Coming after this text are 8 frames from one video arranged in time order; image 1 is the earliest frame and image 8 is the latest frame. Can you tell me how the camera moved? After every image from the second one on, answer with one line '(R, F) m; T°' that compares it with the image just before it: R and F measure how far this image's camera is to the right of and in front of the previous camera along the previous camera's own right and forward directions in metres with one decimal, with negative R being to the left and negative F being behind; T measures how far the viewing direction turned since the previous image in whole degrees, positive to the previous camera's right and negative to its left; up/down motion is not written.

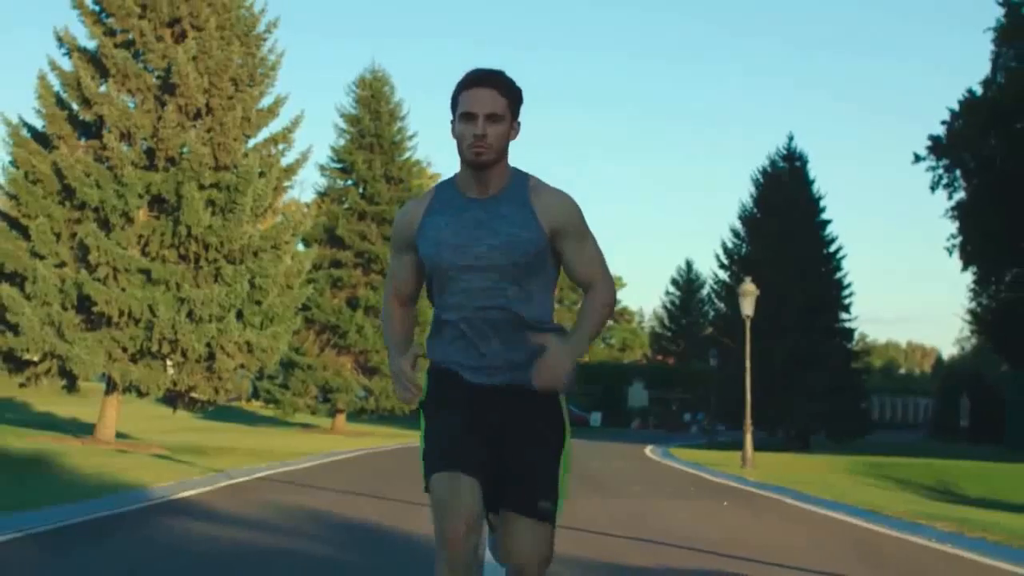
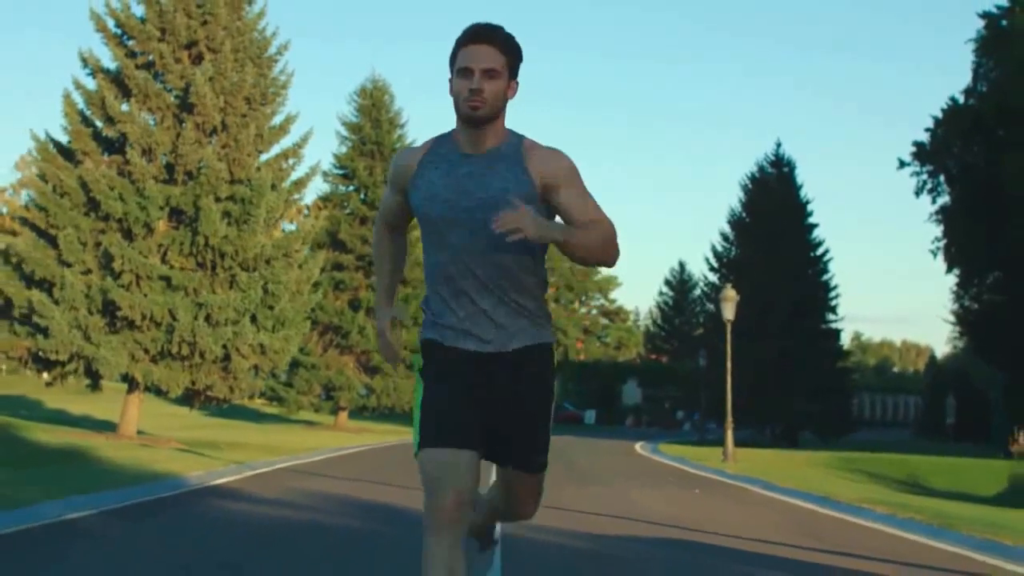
(0.0, -2.0) m; 0°
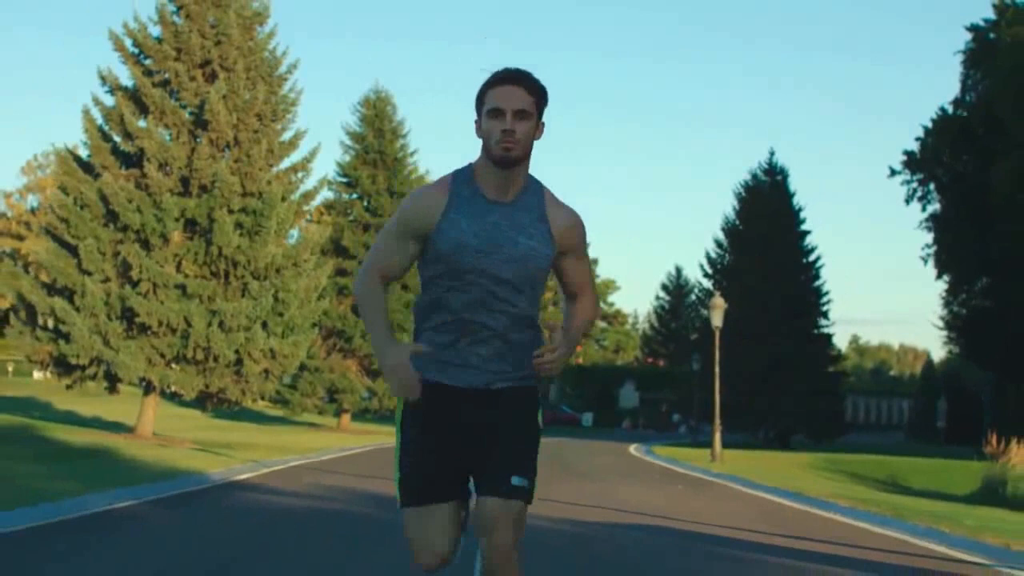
(0.0, -1.6) m; 0°
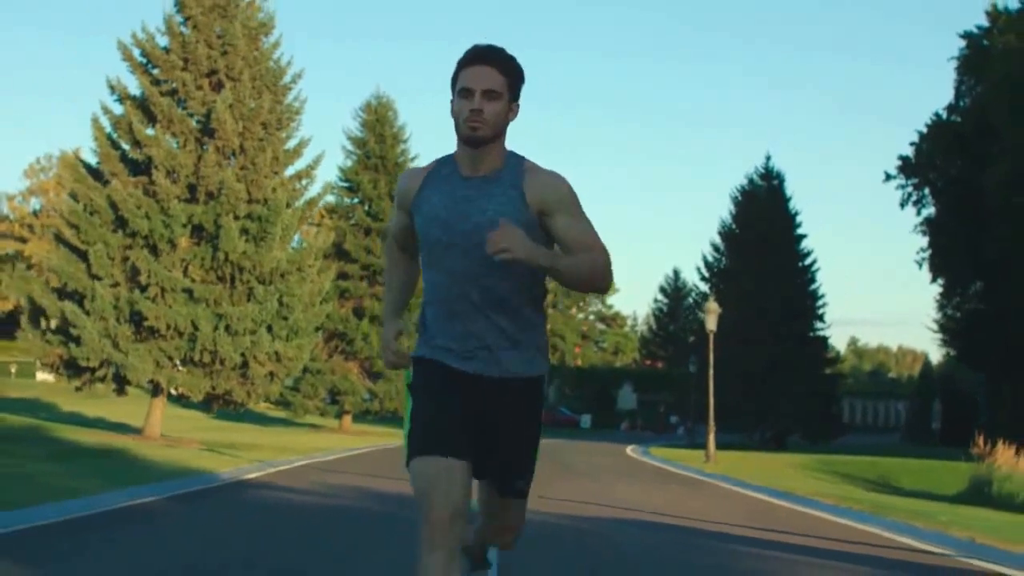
(0.0, -0.8) m; 0°
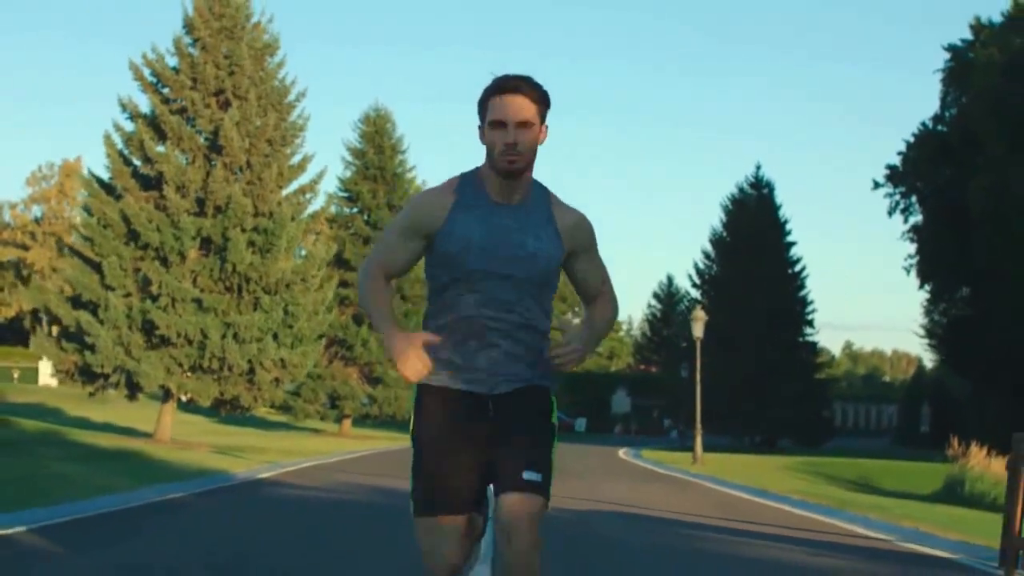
(0.0, -1.5) m; 0°
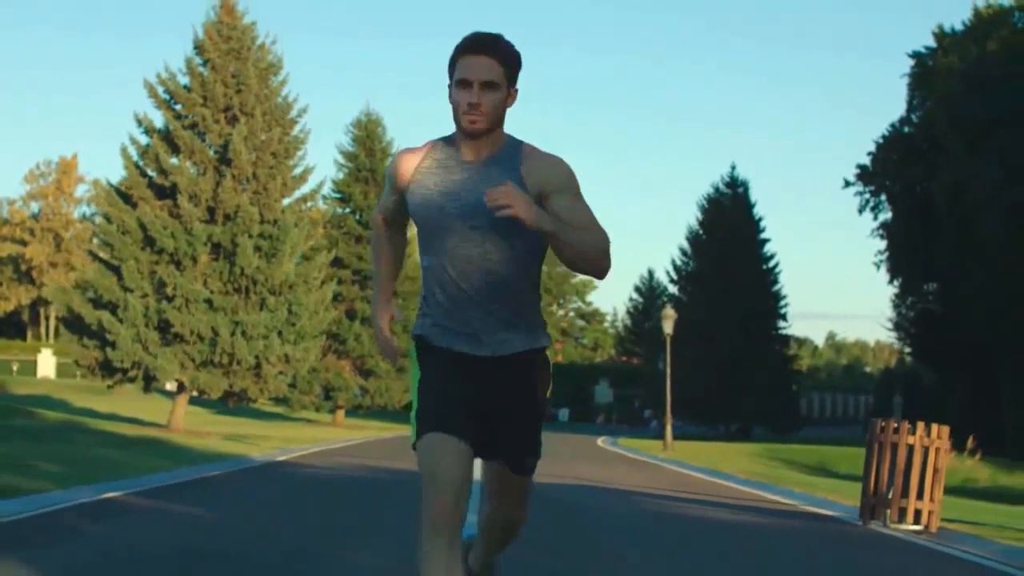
(0.0, -3.1) m; +1°
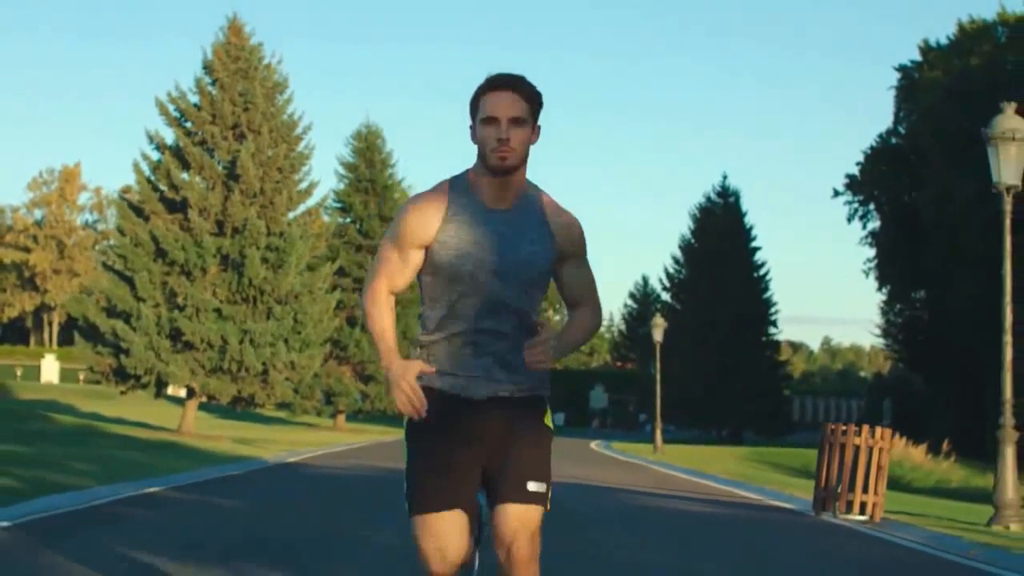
(0.0, -1.7) m; 0°
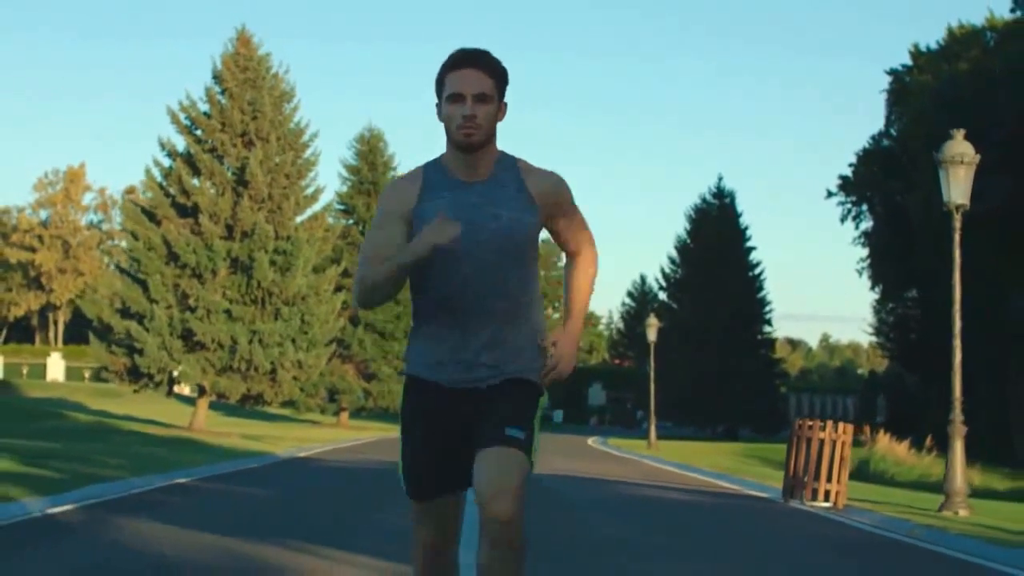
(0.0, -1.5) m; 0°
